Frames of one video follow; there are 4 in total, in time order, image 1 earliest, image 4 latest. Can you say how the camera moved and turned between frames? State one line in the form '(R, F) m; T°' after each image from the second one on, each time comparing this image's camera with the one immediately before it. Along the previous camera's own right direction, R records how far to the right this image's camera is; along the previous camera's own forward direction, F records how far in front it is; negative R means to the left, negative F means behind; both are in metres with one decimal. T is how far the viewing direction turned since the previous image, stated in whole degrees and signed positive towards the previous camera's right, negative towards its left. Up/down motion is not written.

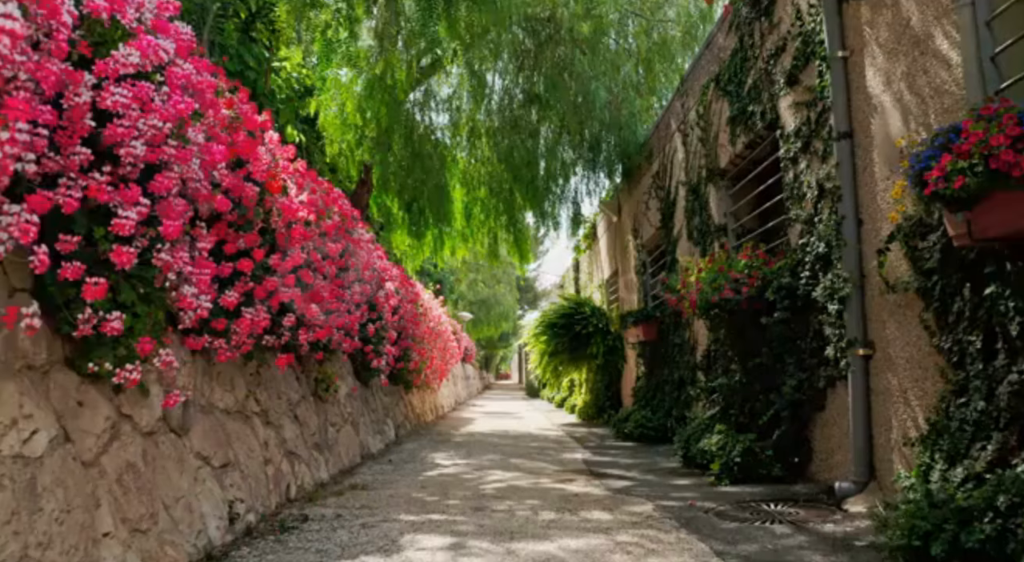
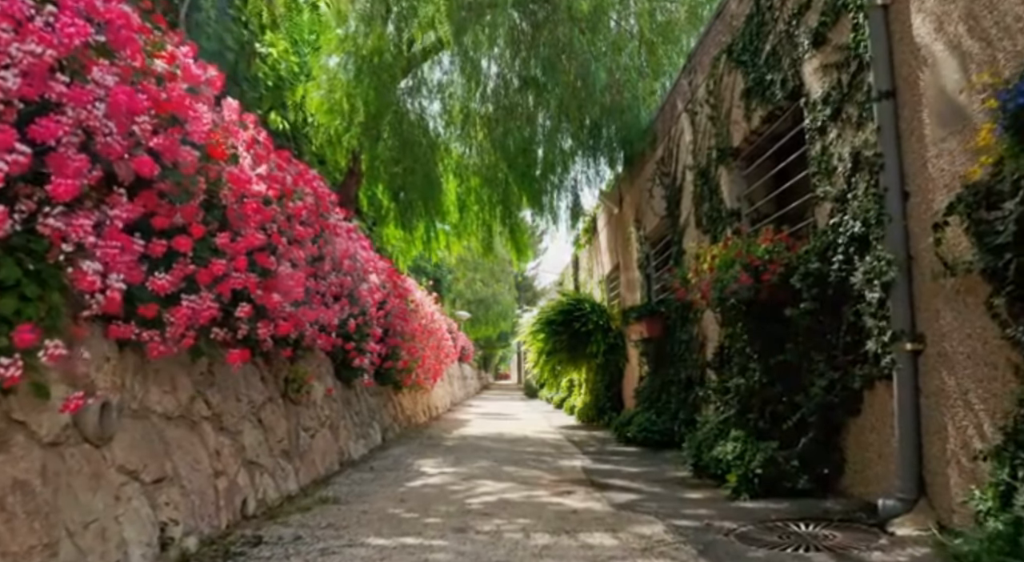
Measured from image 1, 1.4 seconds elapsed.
(+0.1, +0.5) m; 0°
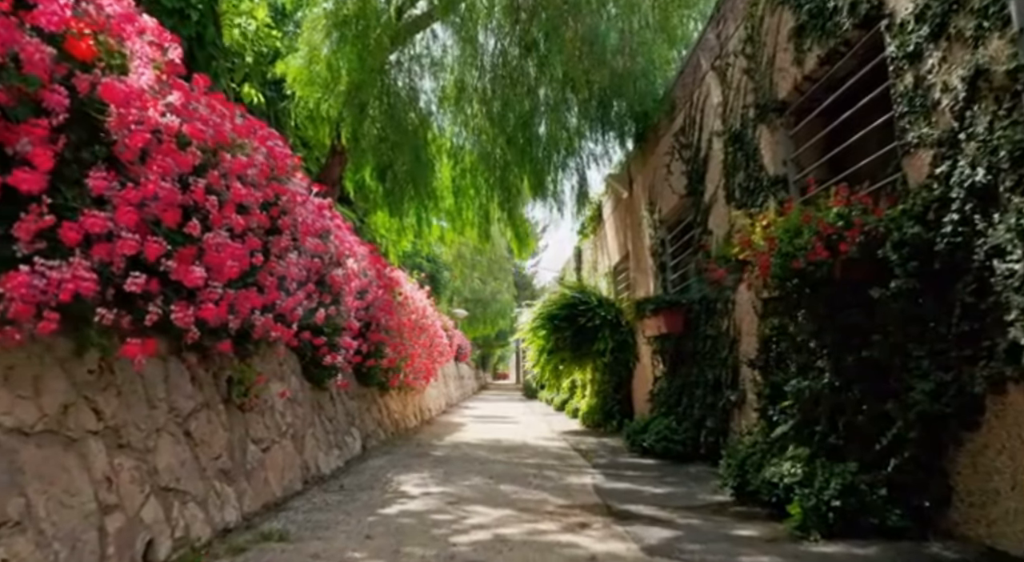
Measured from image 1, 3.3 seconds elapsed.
(0.0, +0.9) m; 0°
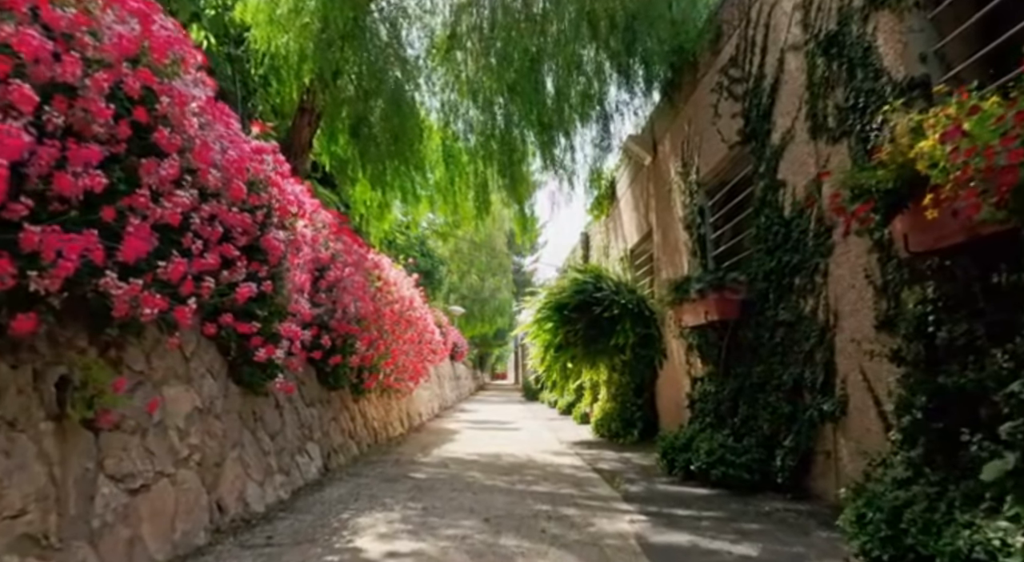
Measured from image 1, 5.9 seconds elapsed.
(0.0, +1.4) m; 0°
